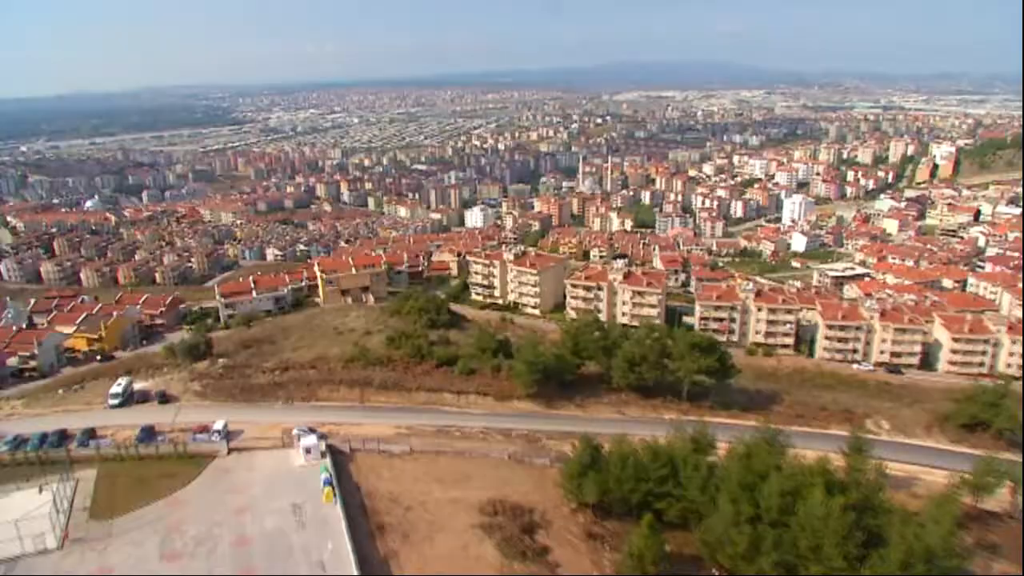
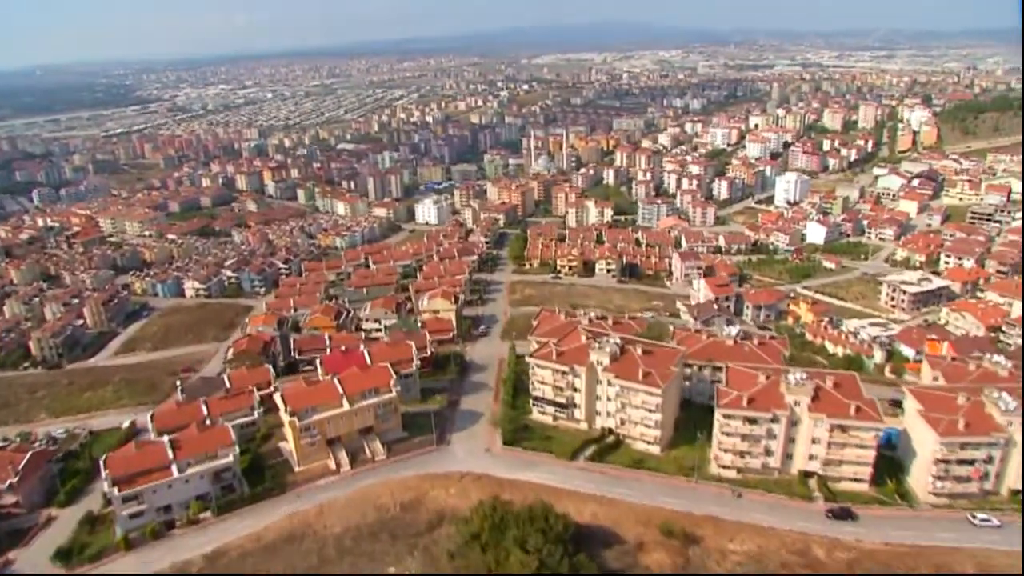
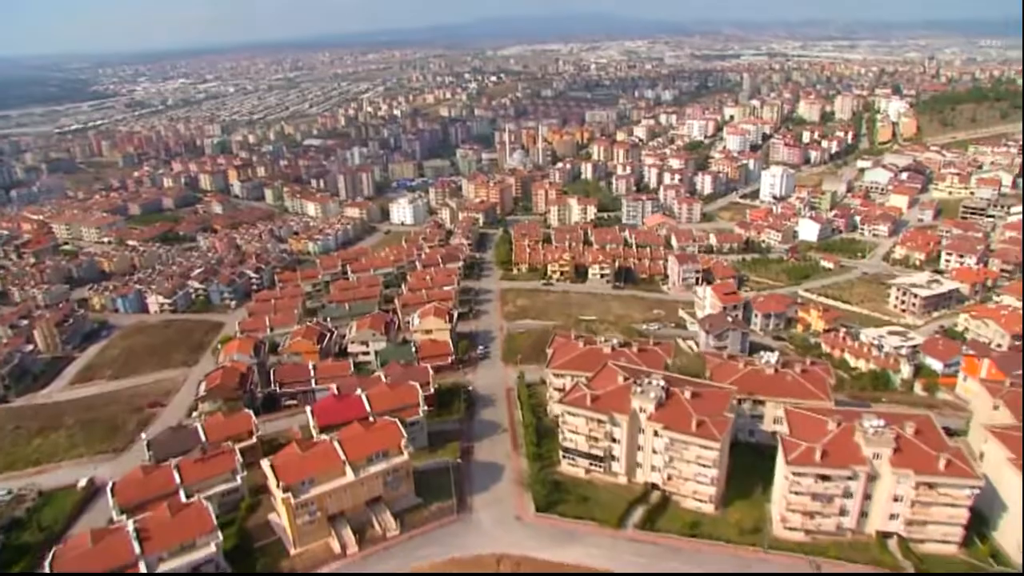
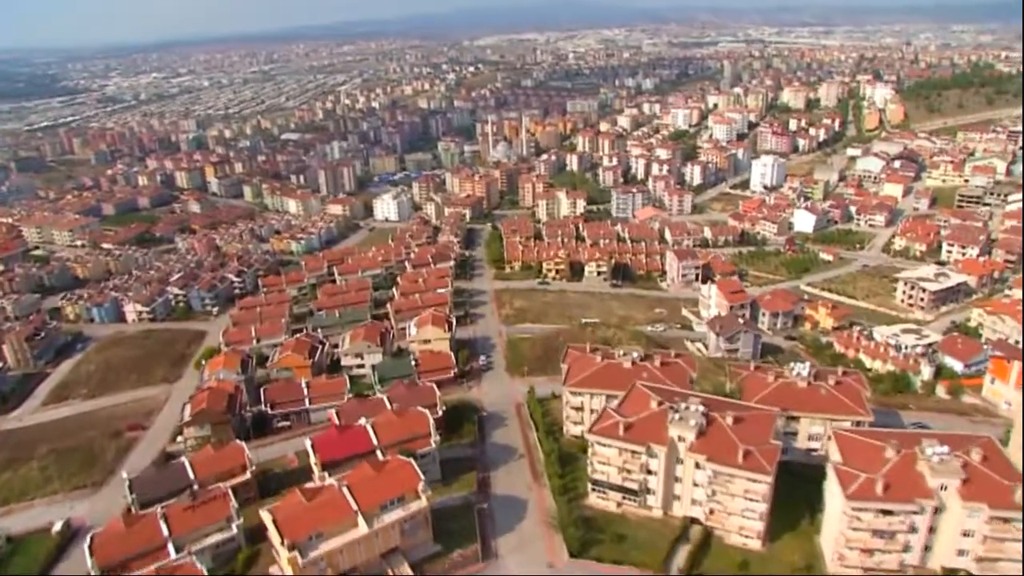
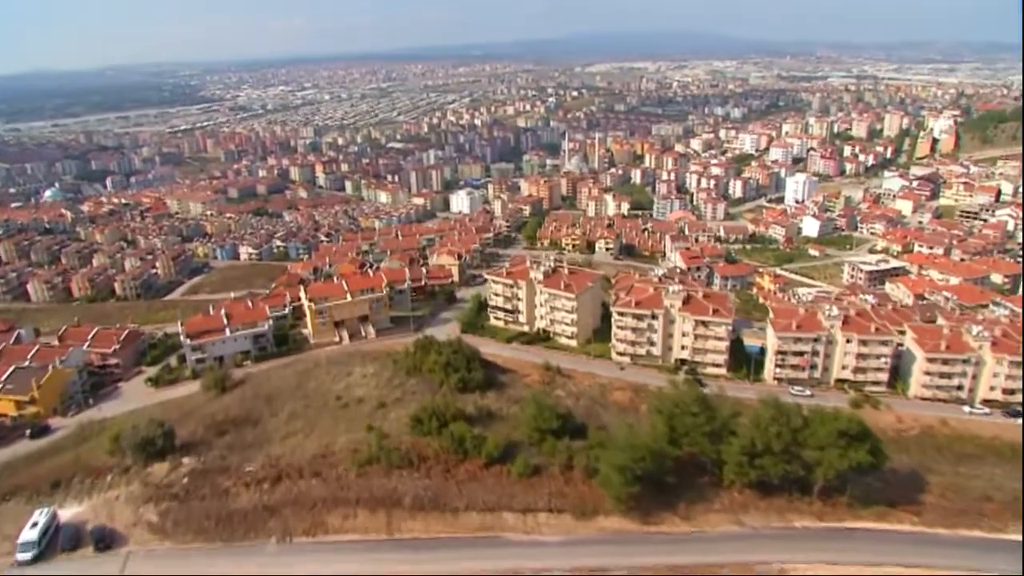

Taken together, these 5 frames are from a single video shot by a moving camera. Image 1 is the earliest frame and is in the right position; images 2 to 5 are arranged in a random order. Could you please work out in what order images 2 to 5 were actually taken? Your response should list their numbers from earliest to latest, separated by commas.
5, 2, 3, 4
